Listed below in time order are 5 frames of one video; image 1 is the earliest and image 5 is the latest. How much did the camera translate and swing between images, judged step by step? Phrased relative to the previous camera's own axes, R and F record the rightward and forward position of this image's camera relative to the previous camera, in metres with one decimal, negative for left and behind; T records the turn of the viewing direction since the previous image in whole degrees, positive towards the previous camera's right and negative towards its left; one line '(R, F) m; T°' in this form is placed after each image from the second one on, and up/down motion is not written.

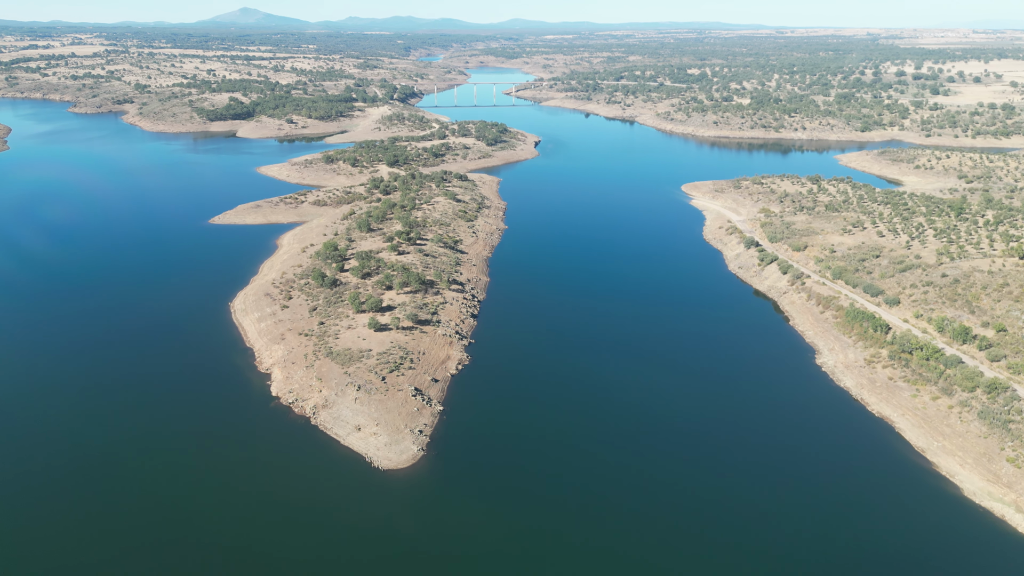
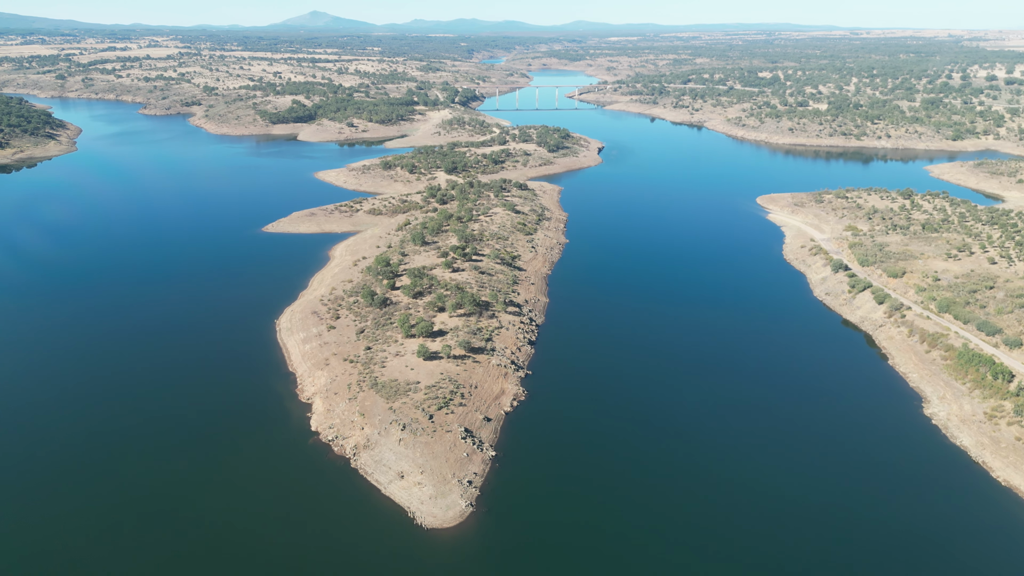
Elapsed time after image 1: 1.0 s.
(-0.4, +4.1) m; -5°
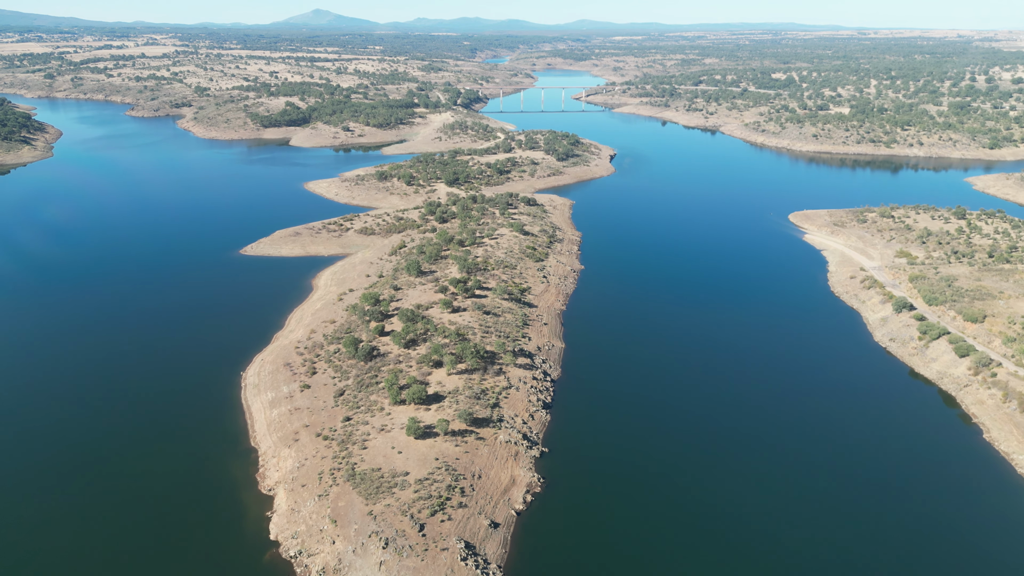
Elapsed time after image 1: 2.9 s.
(-0.5, +8.0) m; 0°
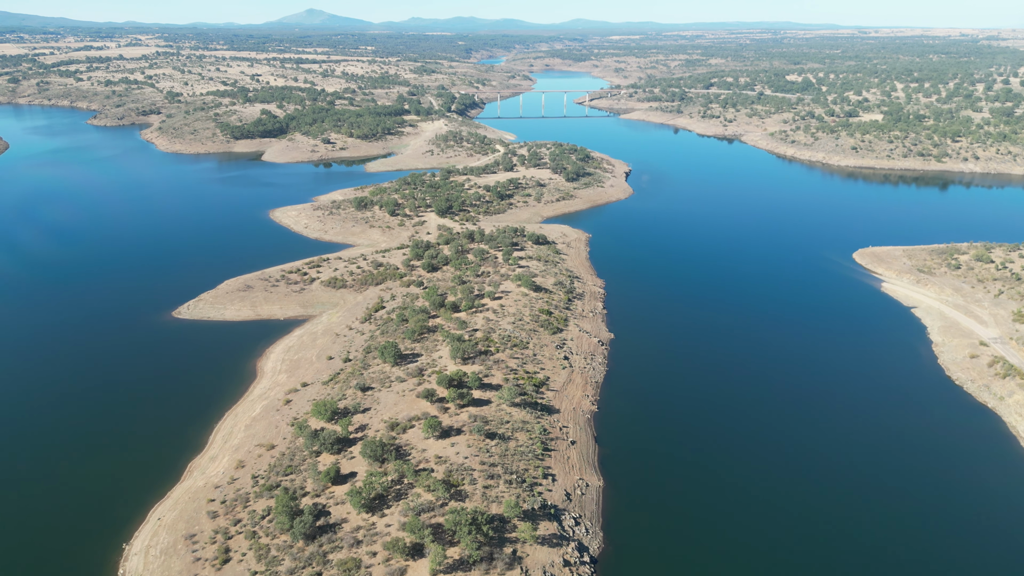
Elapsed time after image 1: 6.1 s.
(-0.8, +14.2) m; 0°
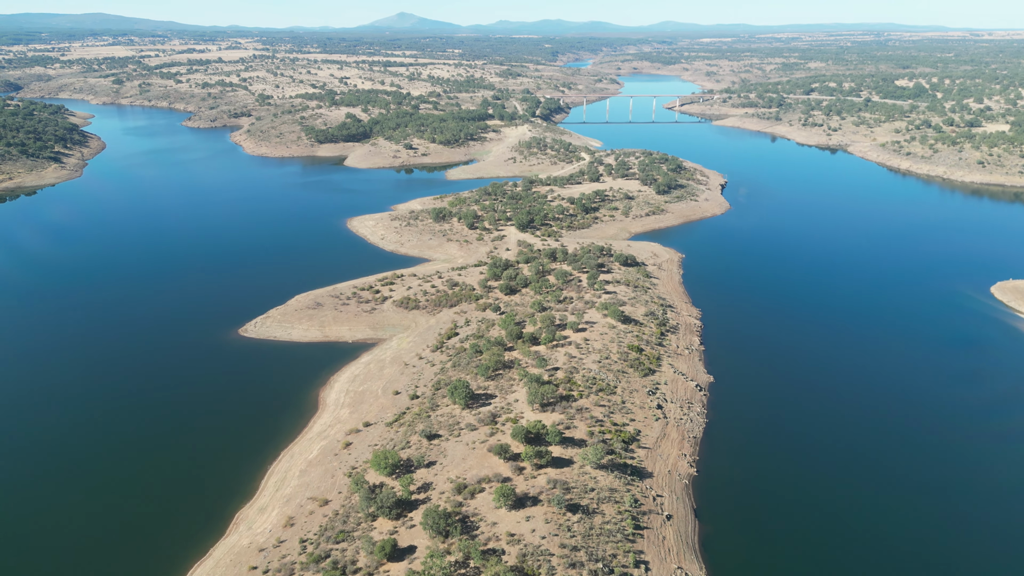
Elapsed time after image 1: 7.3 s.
(-0.6, +4.6) m; -6°
